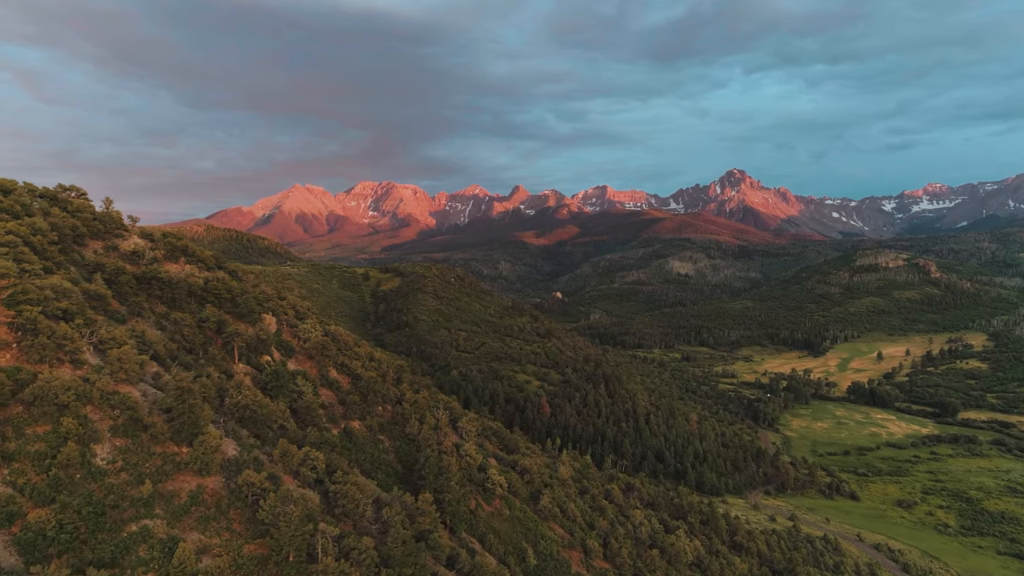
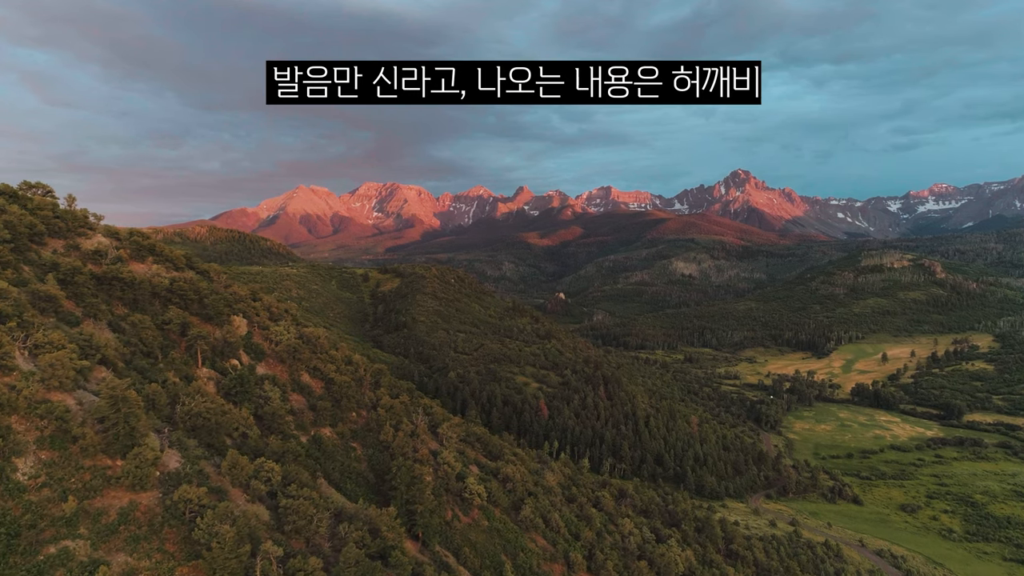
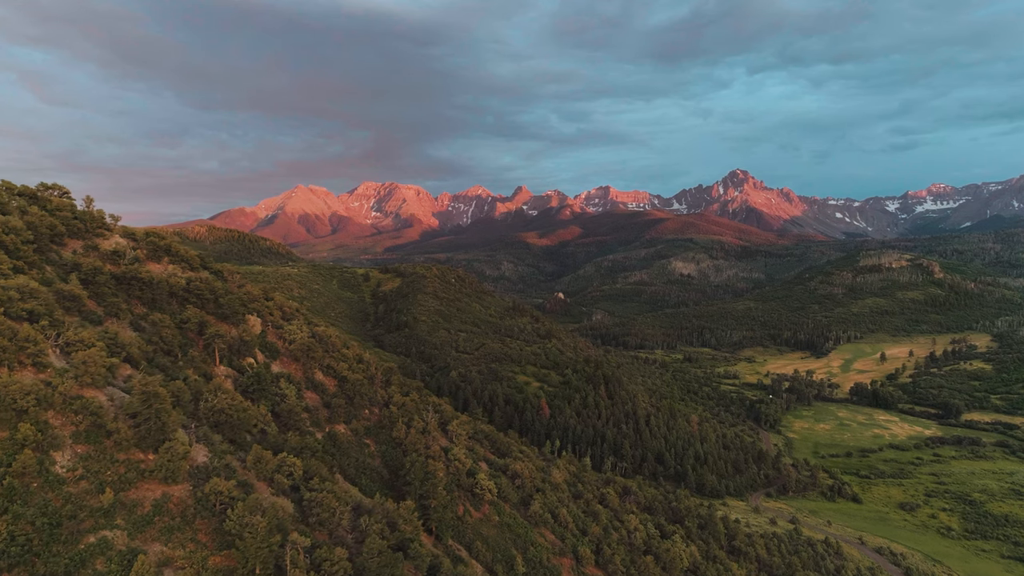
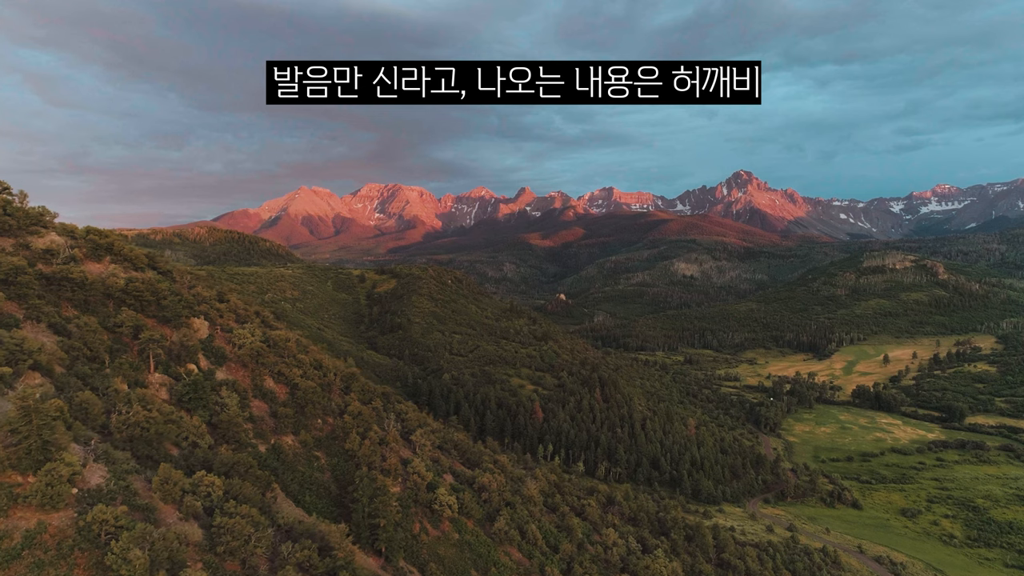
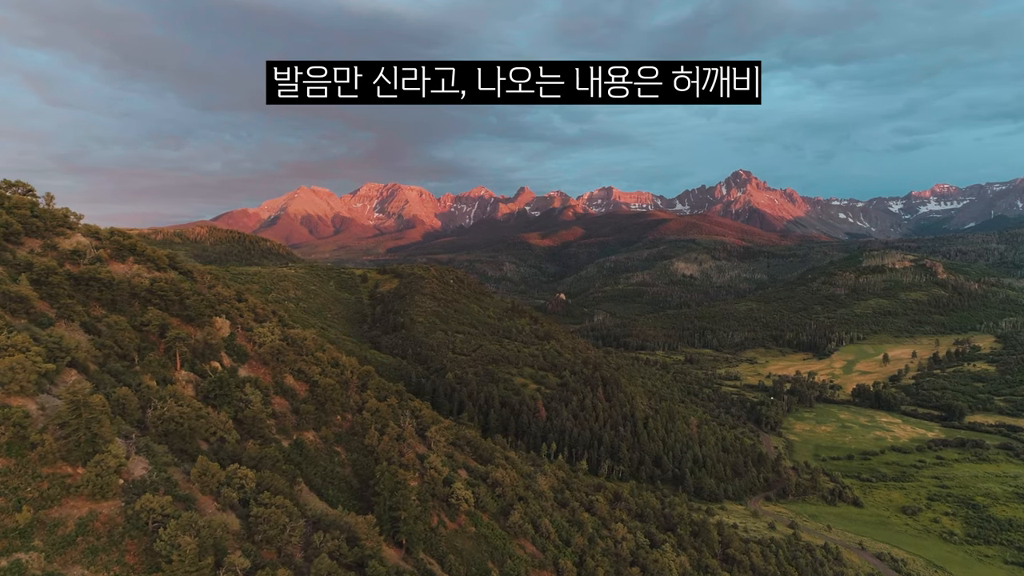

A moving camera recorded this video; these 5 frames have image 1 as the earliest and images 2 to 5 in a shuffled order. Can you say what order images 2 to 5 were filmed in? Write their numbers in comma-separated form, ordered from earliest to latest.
3, 2, 5, 4
